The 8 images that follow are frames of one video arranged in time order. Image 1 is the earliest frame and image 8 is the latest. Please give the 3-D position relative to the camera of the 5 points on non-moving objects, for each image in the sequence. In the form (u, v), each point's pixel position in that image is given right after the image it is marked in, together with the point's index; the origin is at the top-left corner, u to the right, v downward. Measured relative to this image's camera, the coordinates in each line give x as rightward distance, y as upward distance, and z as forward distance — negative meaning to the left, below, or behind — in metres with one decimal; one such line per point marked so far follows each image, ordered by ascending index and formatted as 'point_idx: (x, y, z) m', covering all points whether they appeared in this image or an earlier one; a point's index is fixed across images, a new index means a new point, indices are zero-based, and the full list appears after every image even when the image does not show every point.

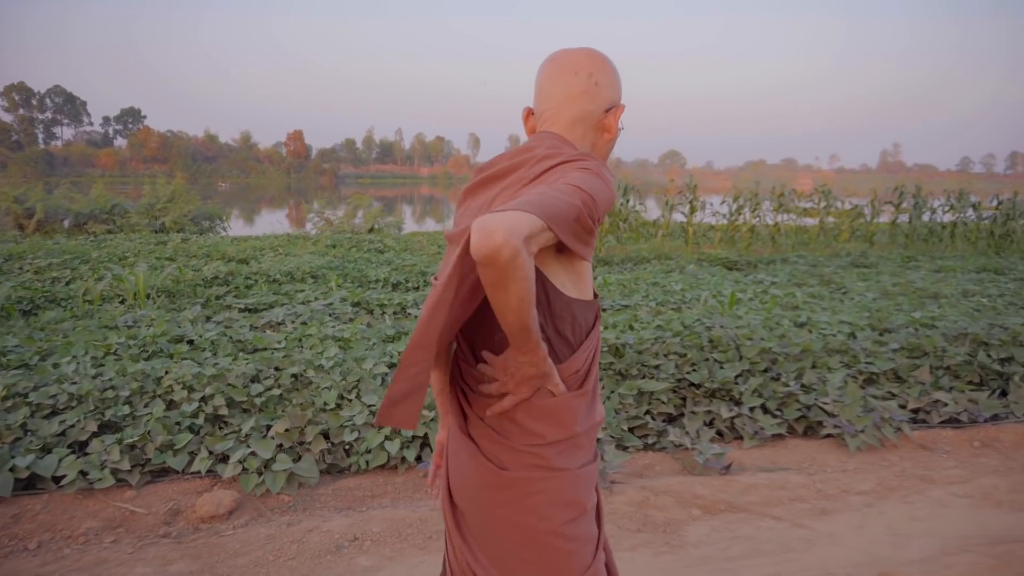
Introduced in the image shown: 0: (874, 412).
0: (+2.0, -0.7, +4.0) m
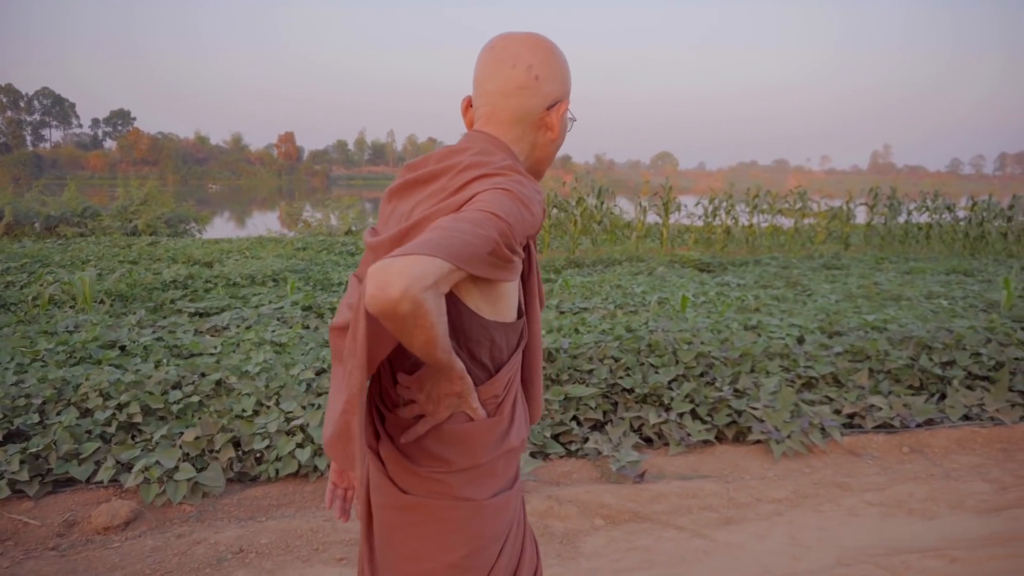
0: (+1.6, -0.7, +3.9) m
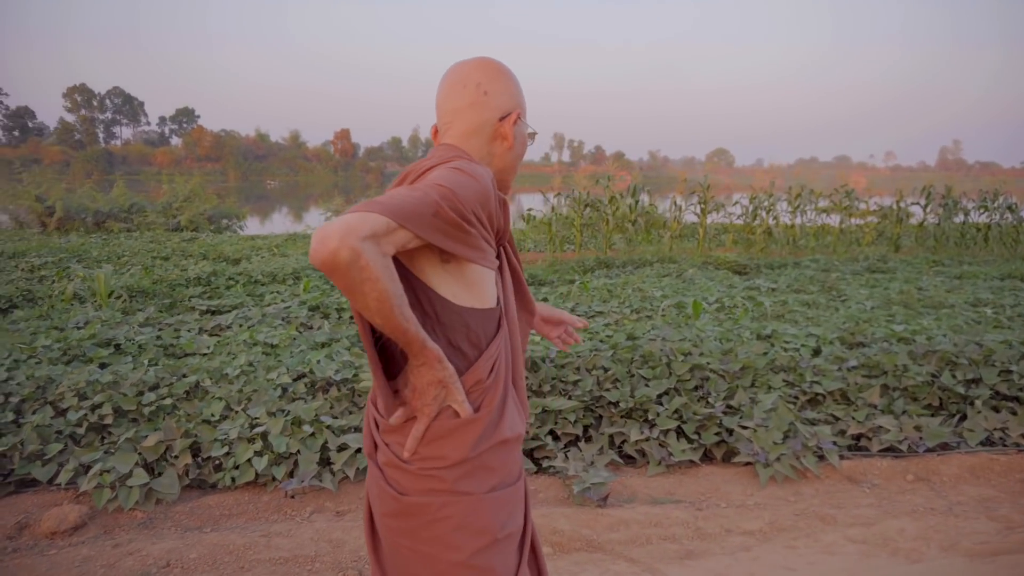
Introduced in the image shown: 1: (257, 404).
0: (+1.5, -0.8, +3.7) m
1: (-1.4, -0.6, +3.8) m
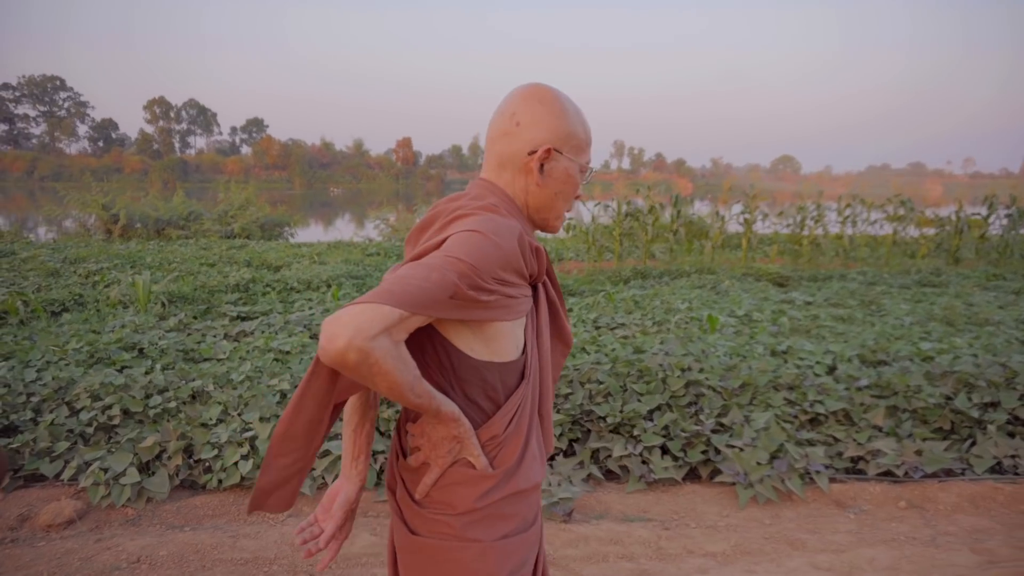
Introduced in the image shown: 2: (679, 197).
0: (+1.4, -0.9, +3.6) m
1: (-1.4, -0.7, +3.9) m
2: (+3.1, +1.7, +13.2) m
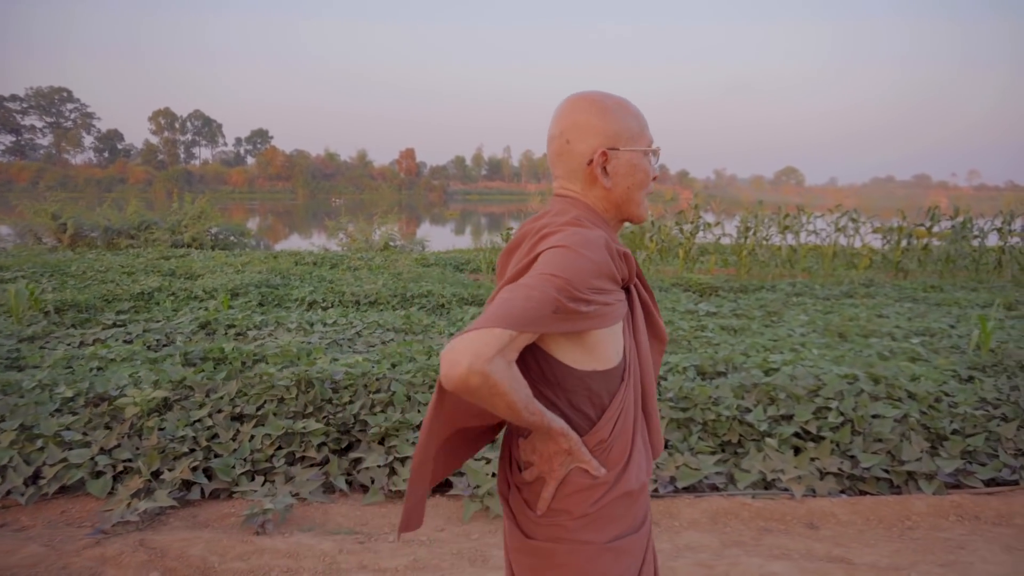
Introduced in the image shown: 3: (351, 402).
0: (+0.1, -0.9, +3.5) m
1: (-2.7, -0.7, +3.9) m
2: (+2.0, +1.5, +13.1) m
3: (-0.9, -0.7, +4.1) m
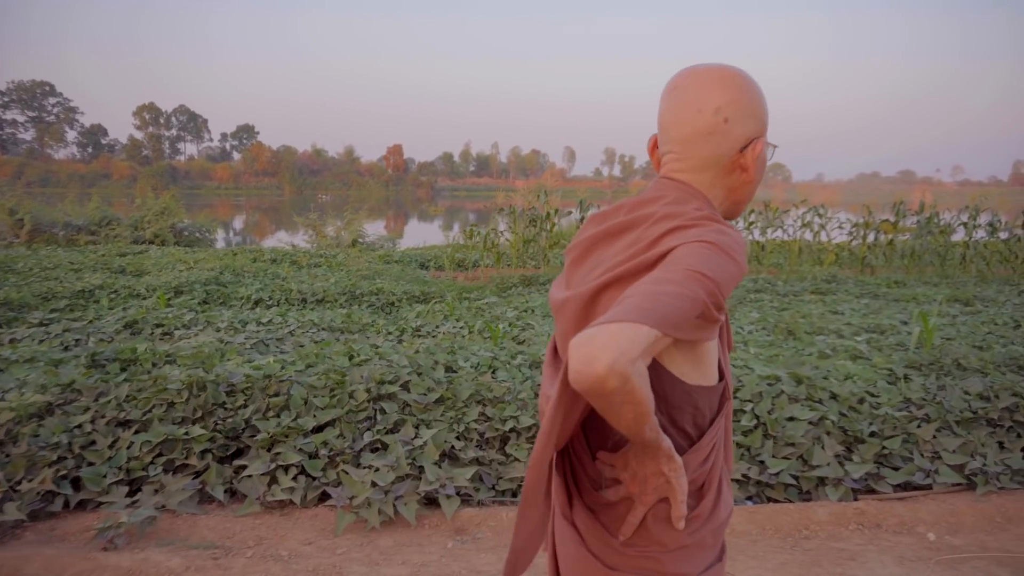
0: (-0.4, -0.9, +3.3) m
1: (-3.3, -0.7, +3.7) m
2: (+1.3, +1.6, +12.9) m
3: (-1.5, -0.6, +3.9) m
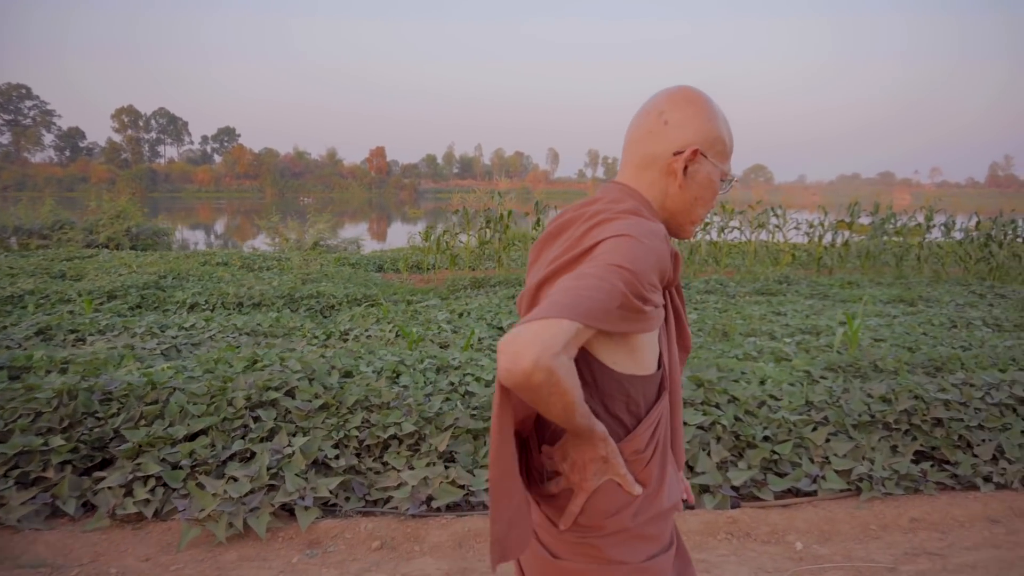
0: (-1.1, -0.9, +3.2) m
1: (-3.9, -0.7, +3.5) m
2: (+0.5, +1.5, +12.9) m
3: (-2.1, -0.7, +3.7) m
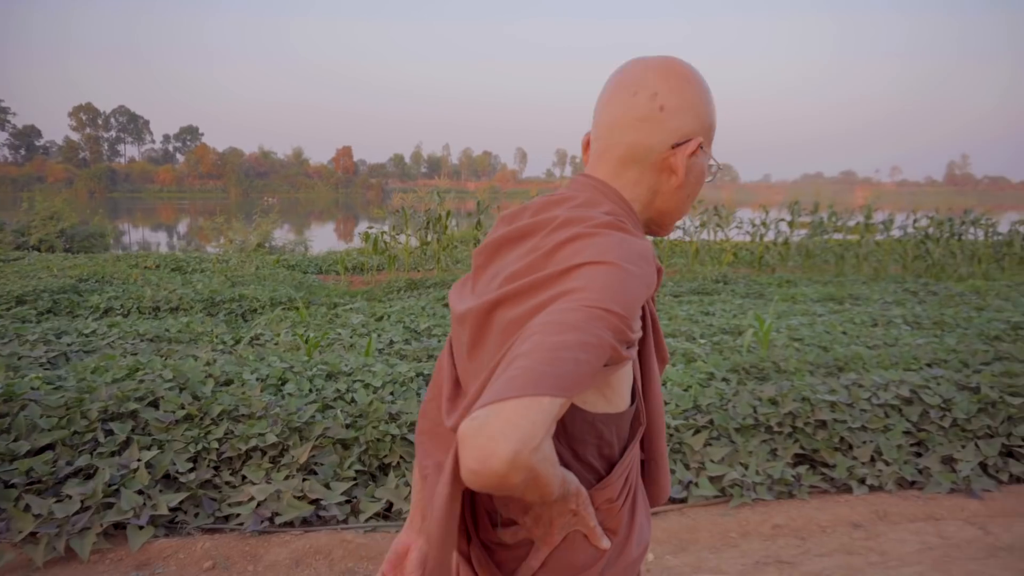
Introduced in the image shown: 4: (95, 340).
0: (-1.7, -0.9, +3.0) m
1: (-4.5, -0.8, +3.2) m
2: (-0.5, +1.5, +12.7) m
3: (-2.8, -0.7, +3.5) m
4: (-3.7, -0.4, +6.2) m
